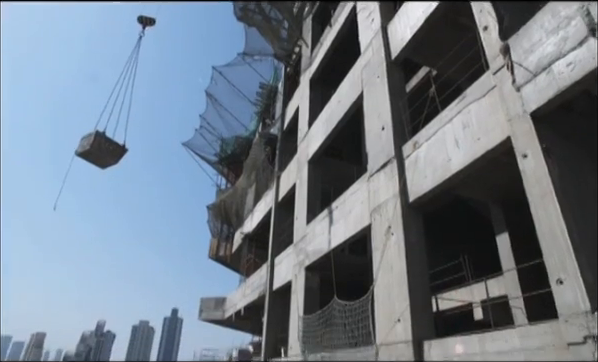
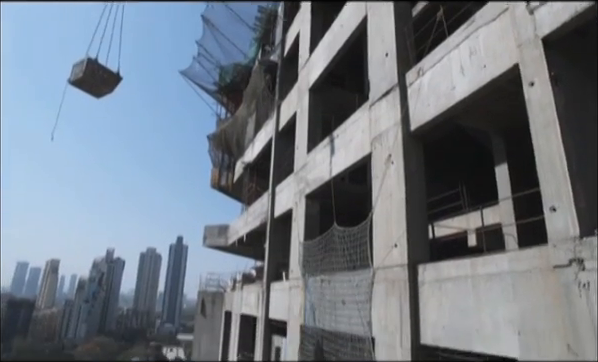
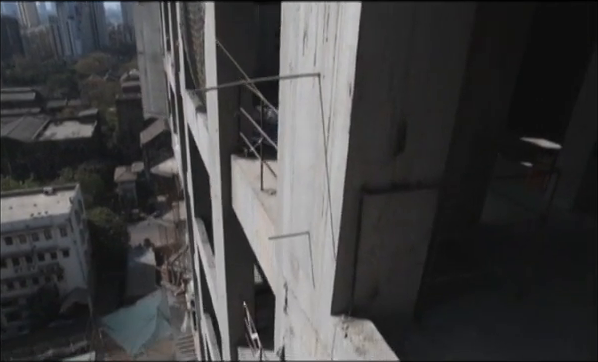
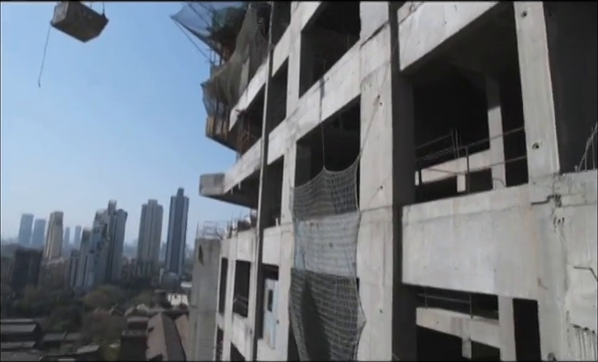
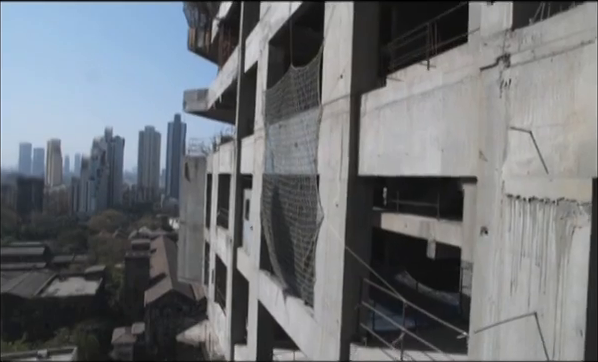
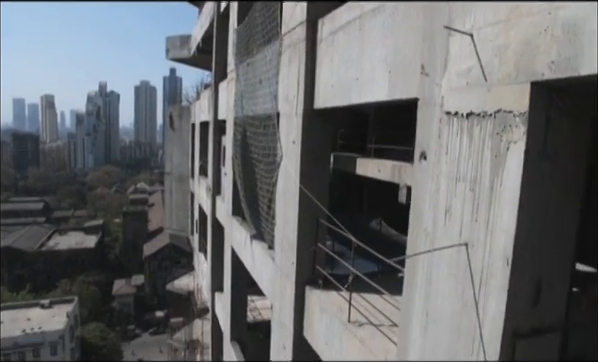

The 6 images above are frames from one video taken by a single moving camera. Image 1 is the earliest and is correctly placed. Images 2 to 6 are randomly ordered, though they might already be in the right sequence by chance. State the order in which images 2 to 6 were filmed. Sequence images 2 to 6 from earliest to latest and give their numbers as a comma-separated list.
2, 4, 5, 6, 3
